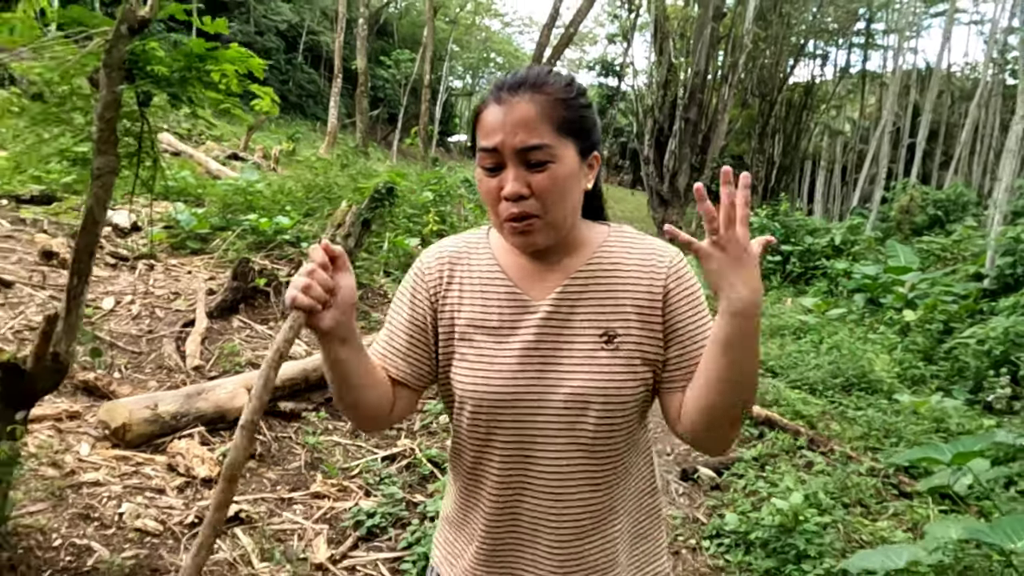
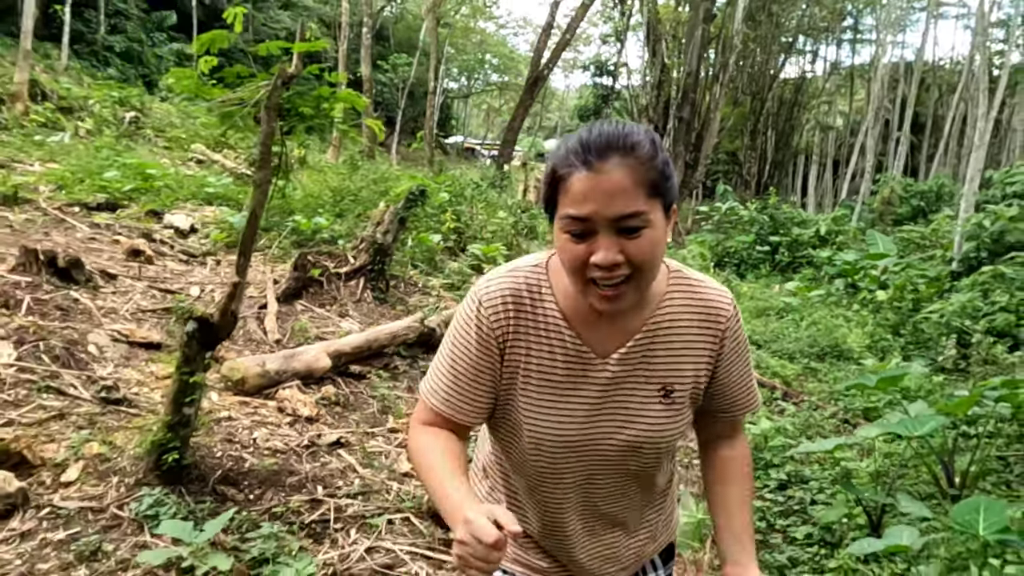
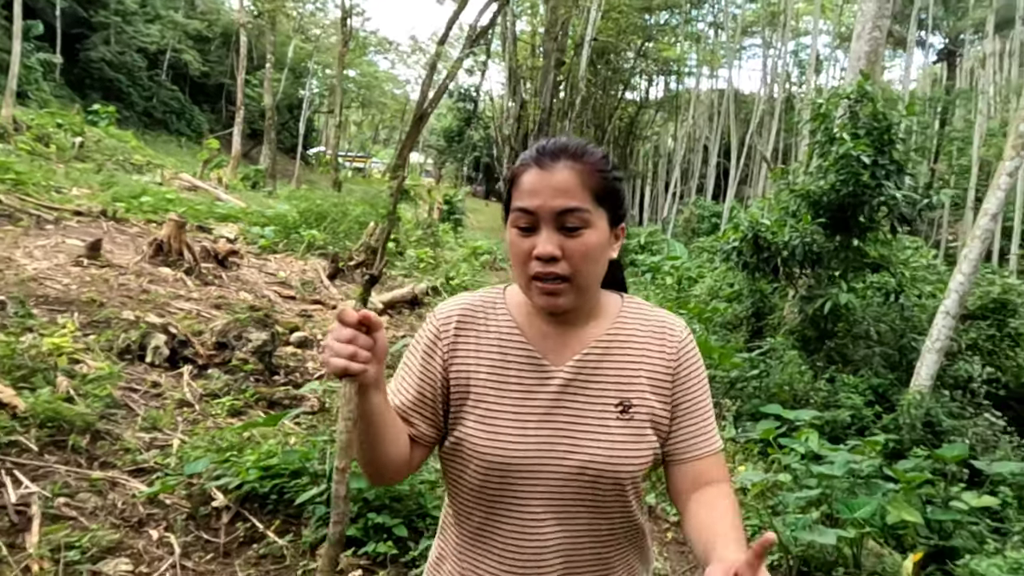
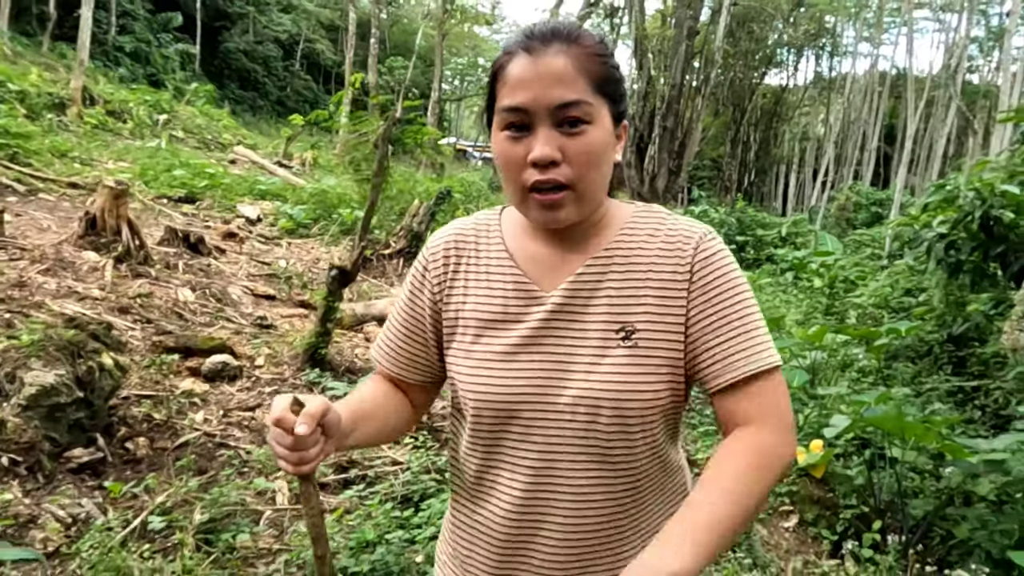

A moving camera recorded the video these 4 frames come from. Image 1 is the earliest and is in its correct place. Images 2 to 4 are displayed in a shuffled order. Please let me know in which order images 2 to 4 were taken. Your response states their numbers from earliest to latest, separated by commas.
2, 4, 3
